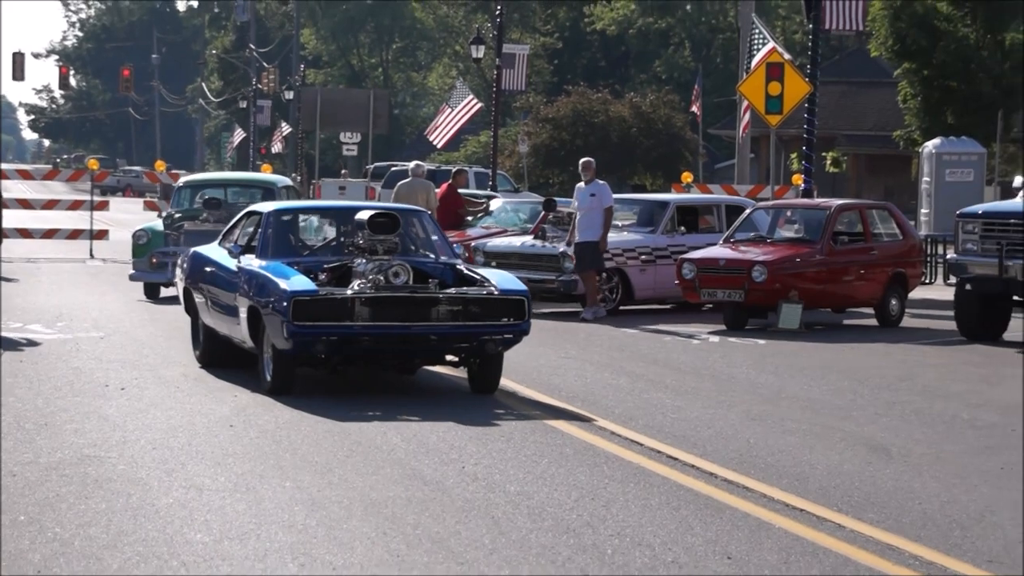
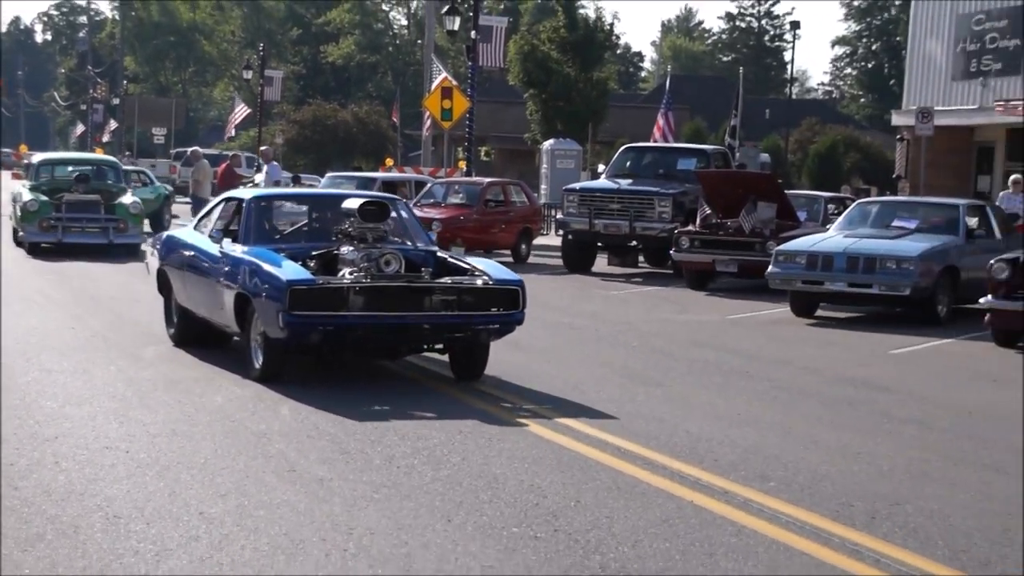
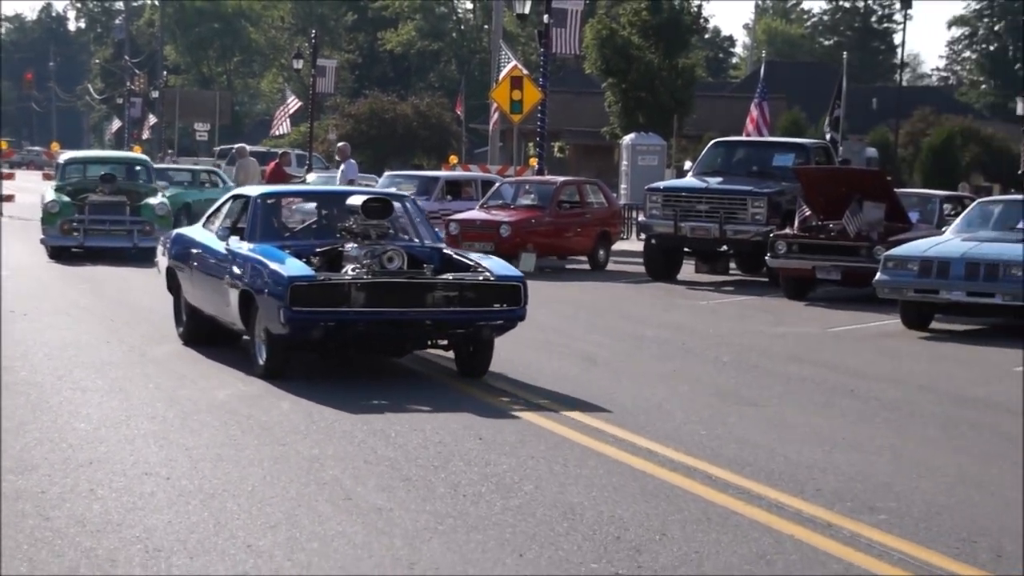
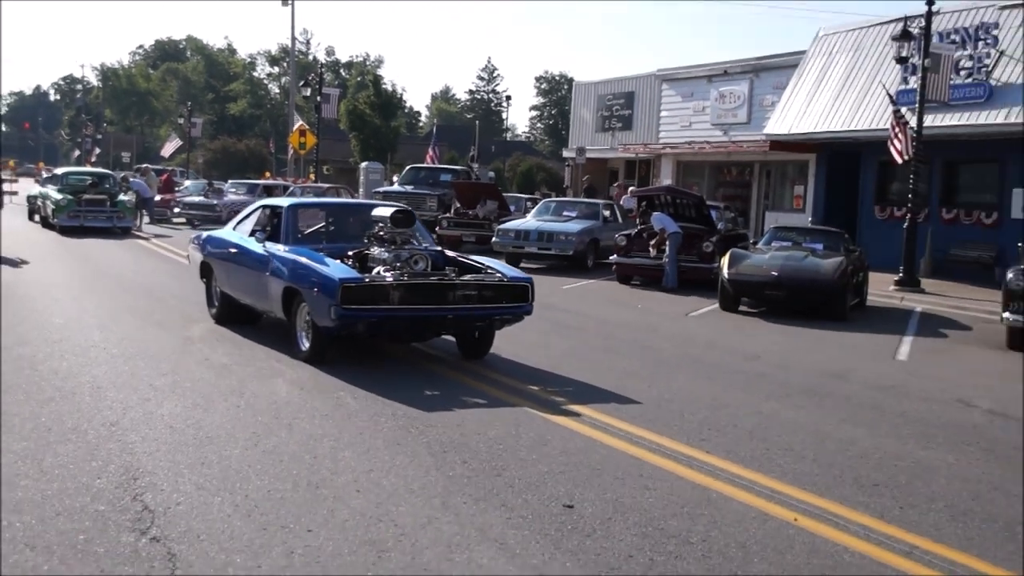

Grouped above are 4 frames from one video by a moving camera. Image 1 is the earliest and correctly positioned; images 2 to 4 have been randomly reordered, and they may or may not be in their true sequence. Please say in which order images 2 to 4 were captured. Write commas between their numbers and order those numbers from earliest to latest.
3, 2, 4
